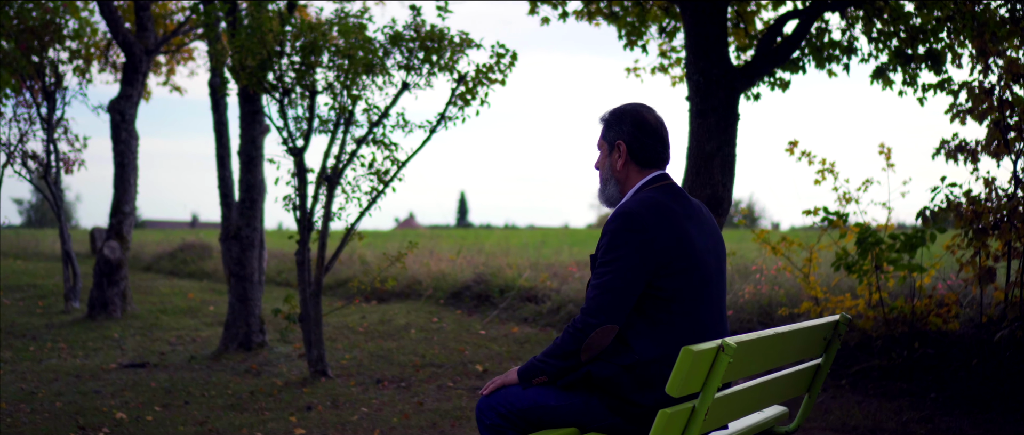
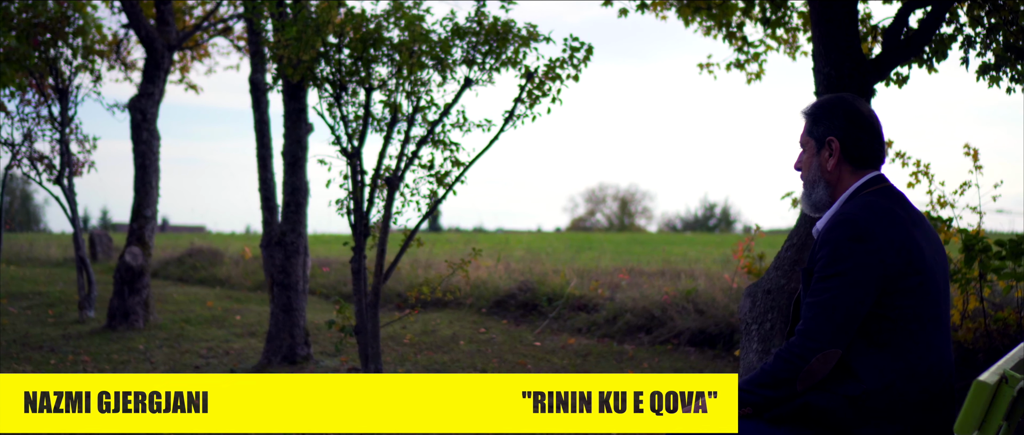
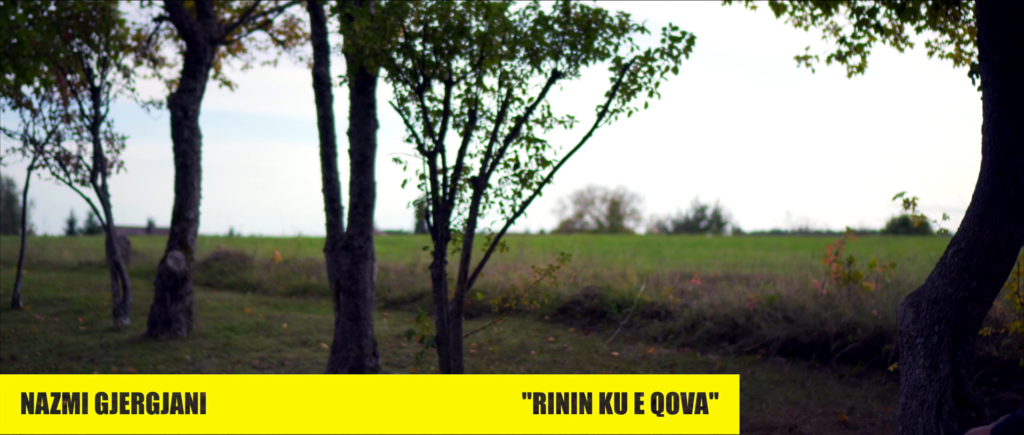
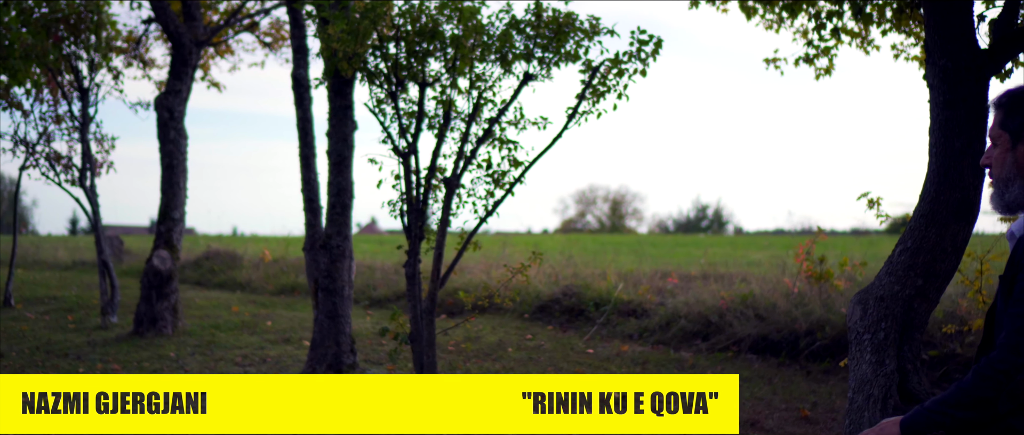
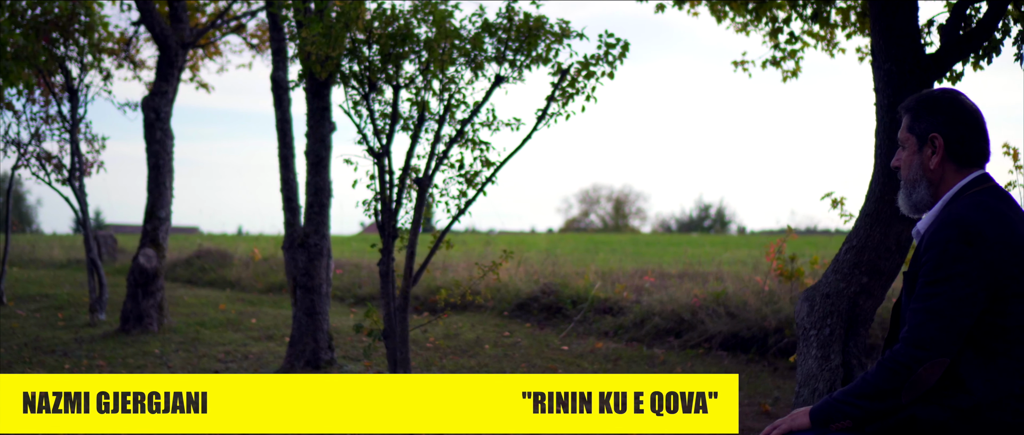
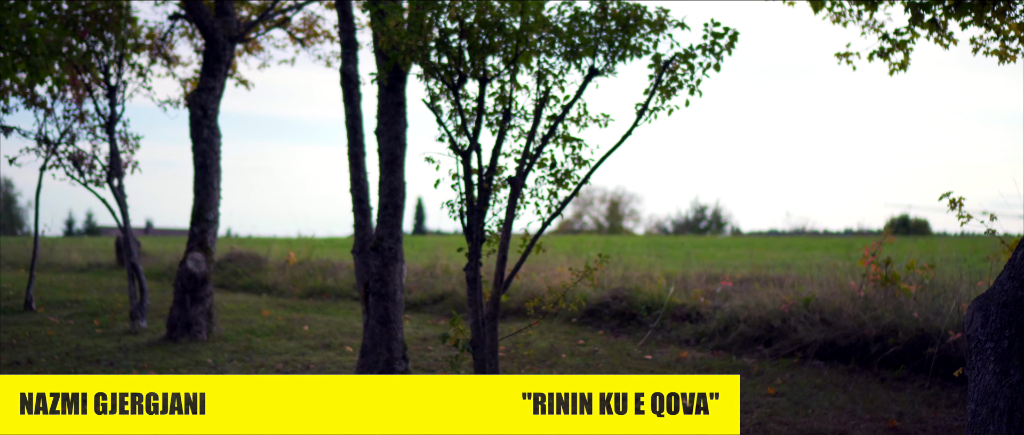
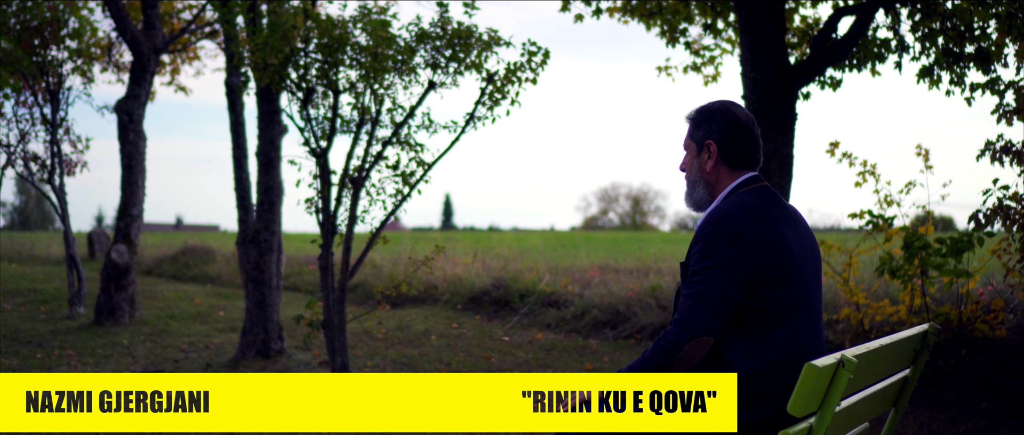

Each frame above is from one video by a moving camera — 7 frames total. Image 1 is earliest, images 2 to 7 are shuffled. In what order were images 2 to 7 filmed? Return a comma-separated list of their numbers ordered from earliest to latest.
7, 2, 5, 4, 3, 6
